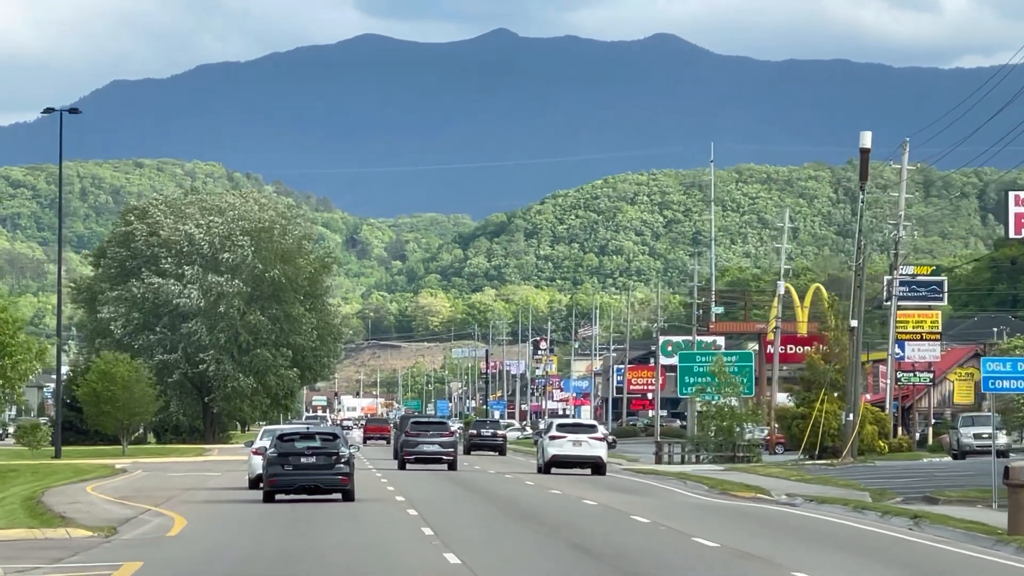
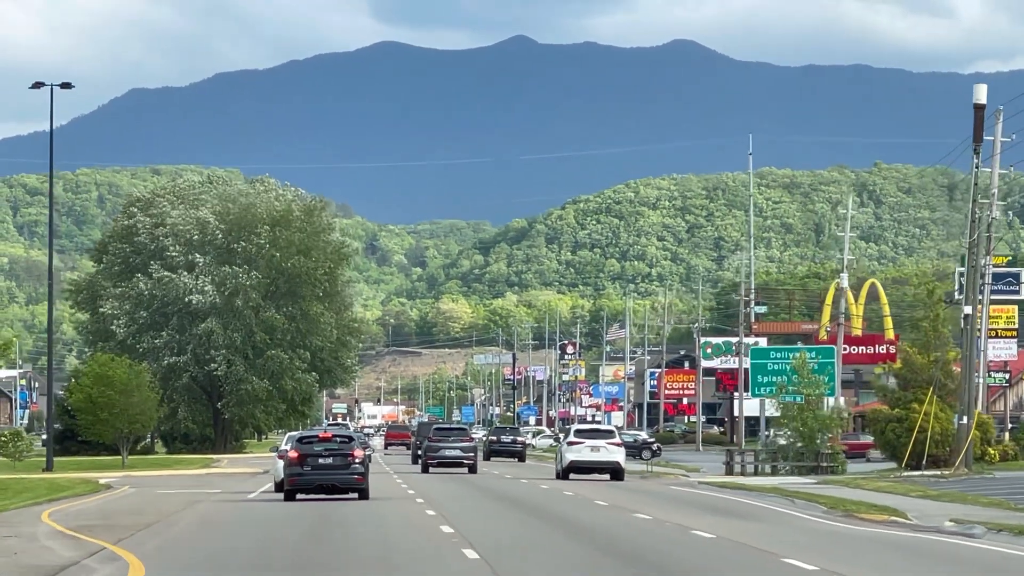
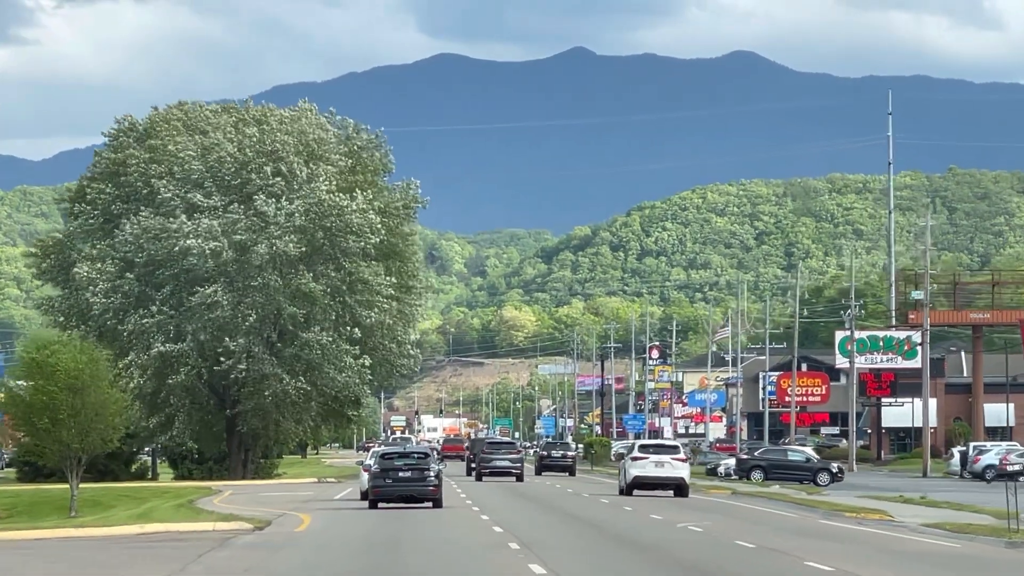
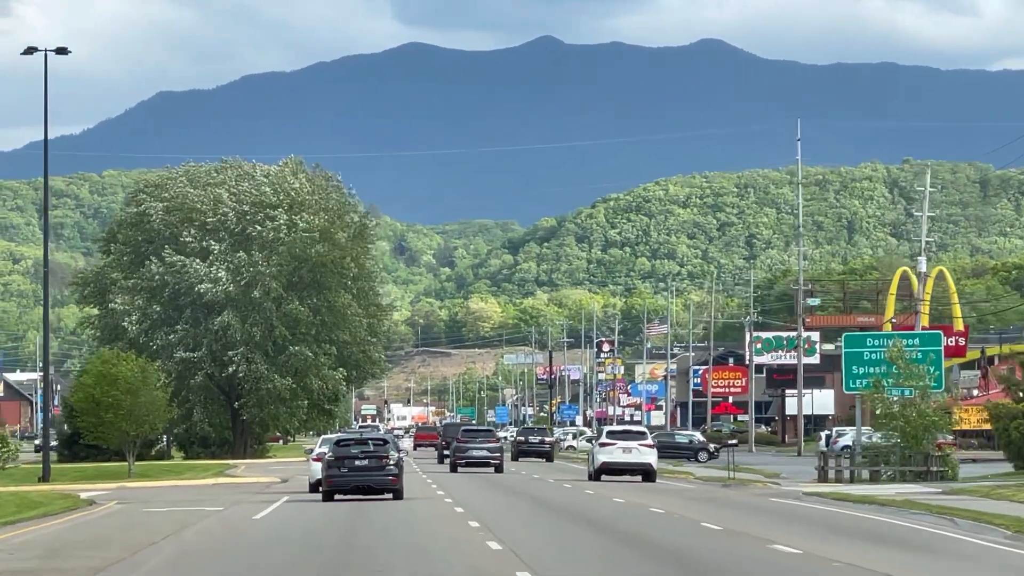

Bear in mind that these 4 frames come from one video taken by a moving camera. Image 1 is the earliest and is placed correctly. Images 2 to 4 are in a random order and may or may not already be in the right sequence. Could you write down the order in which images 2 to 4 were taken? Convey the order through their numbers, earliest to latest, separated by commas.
2, 4, 3
